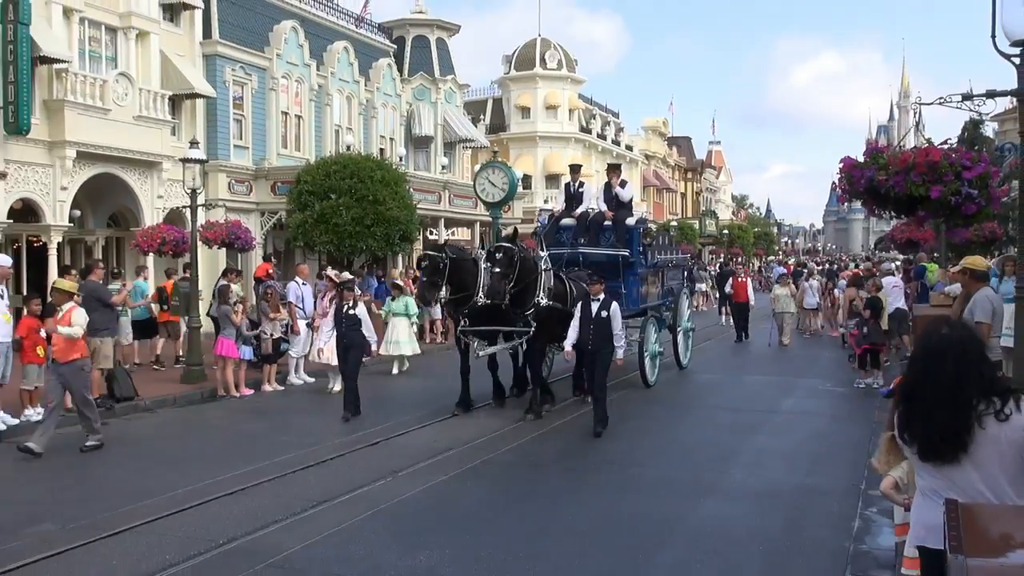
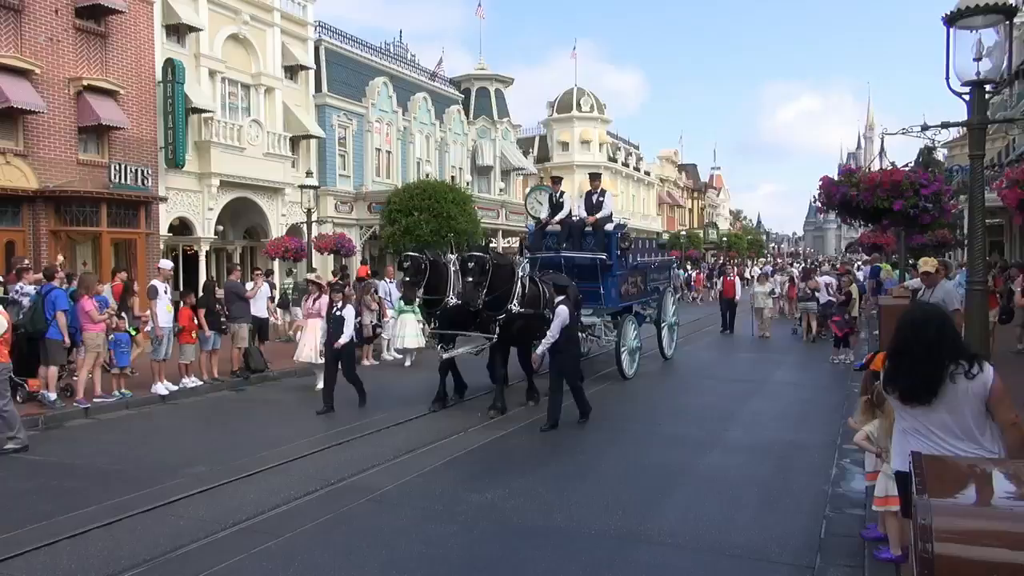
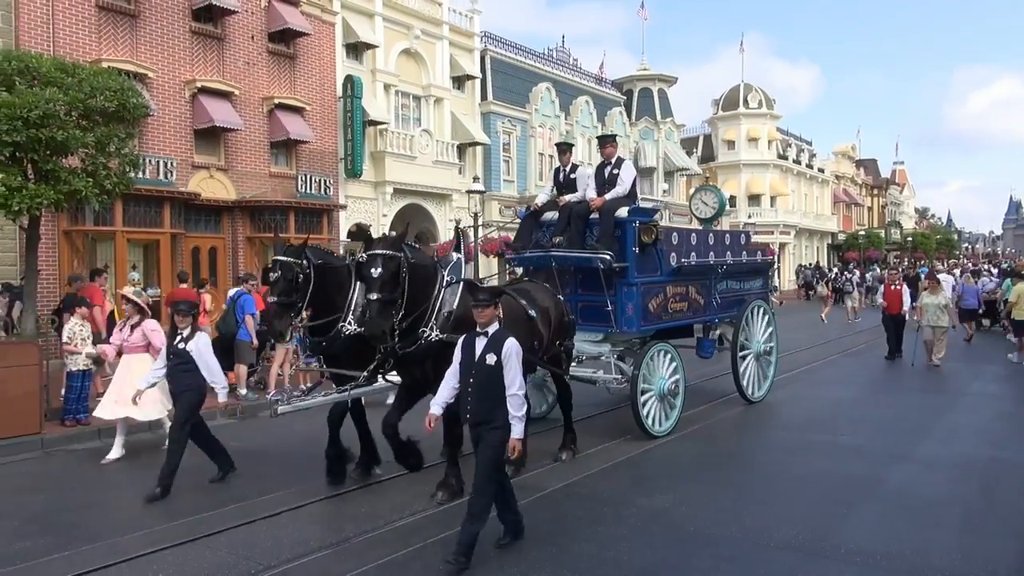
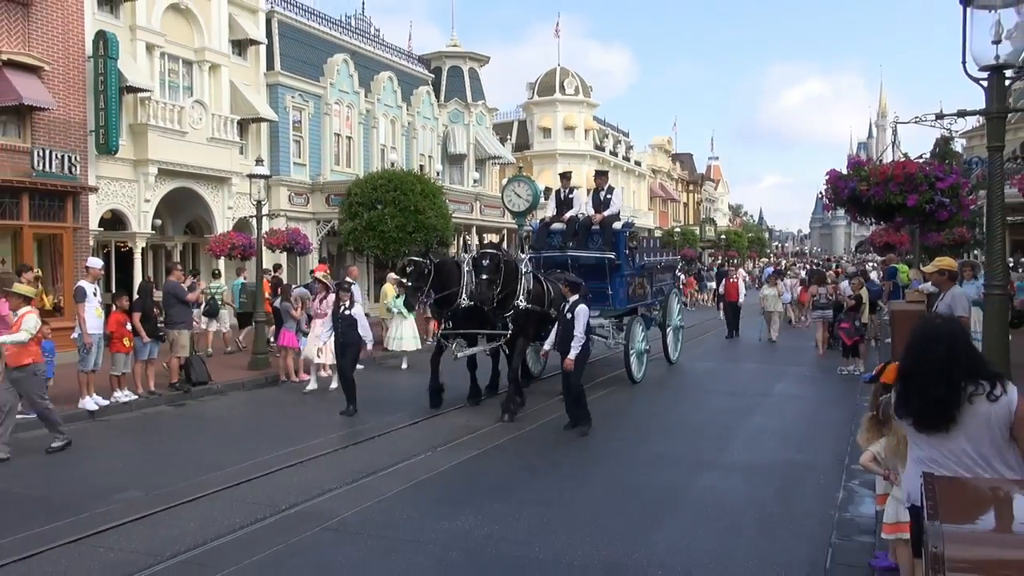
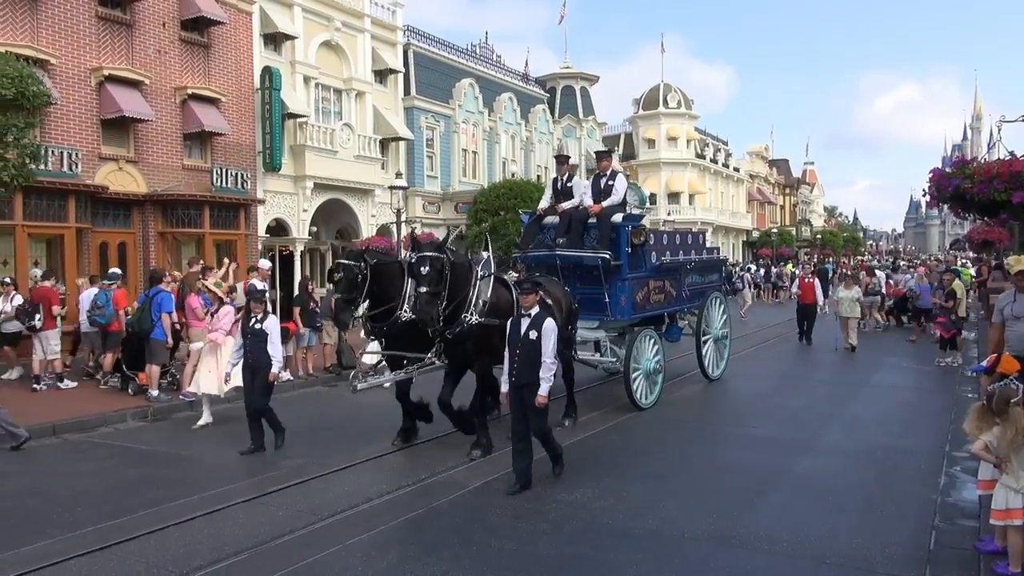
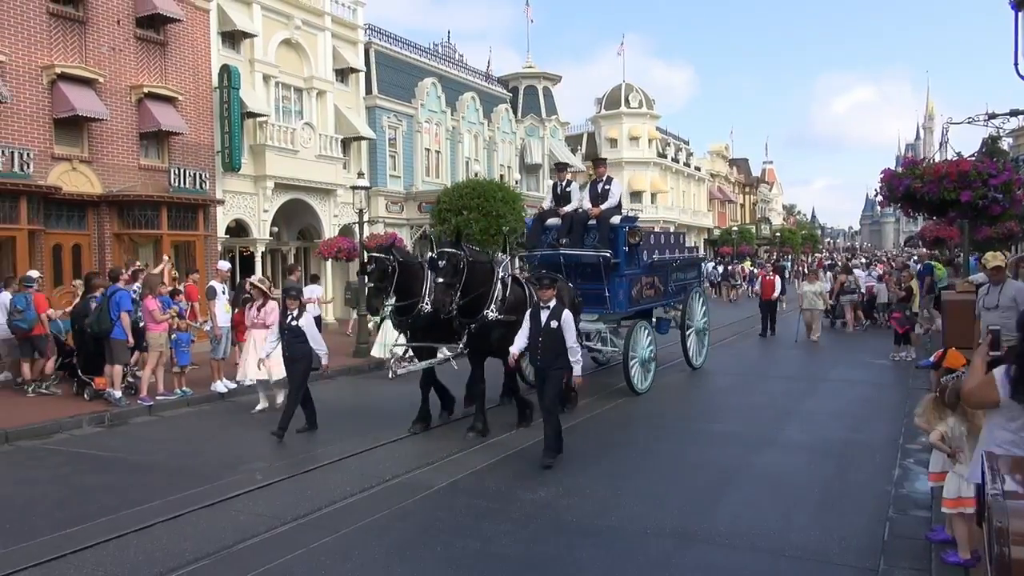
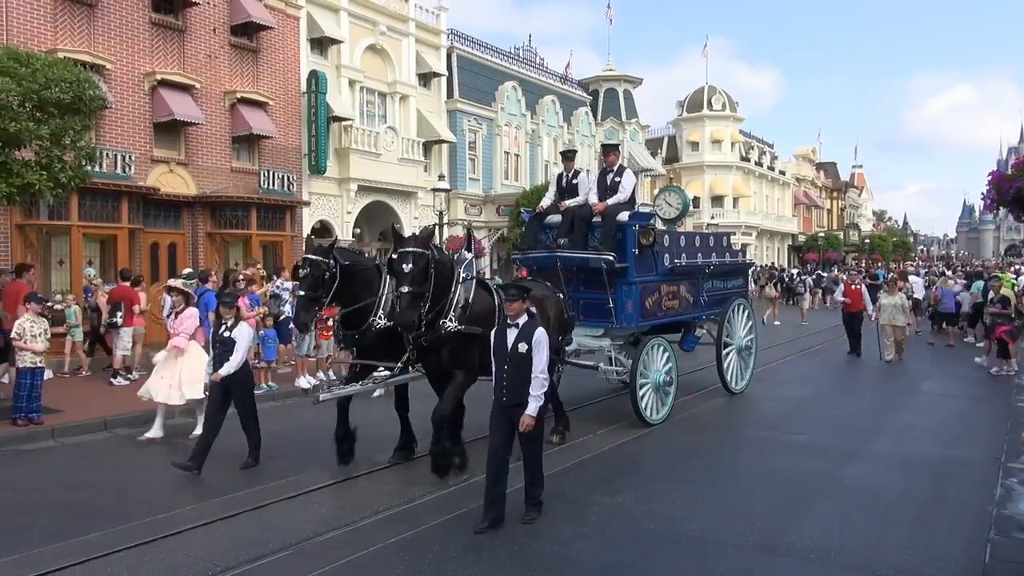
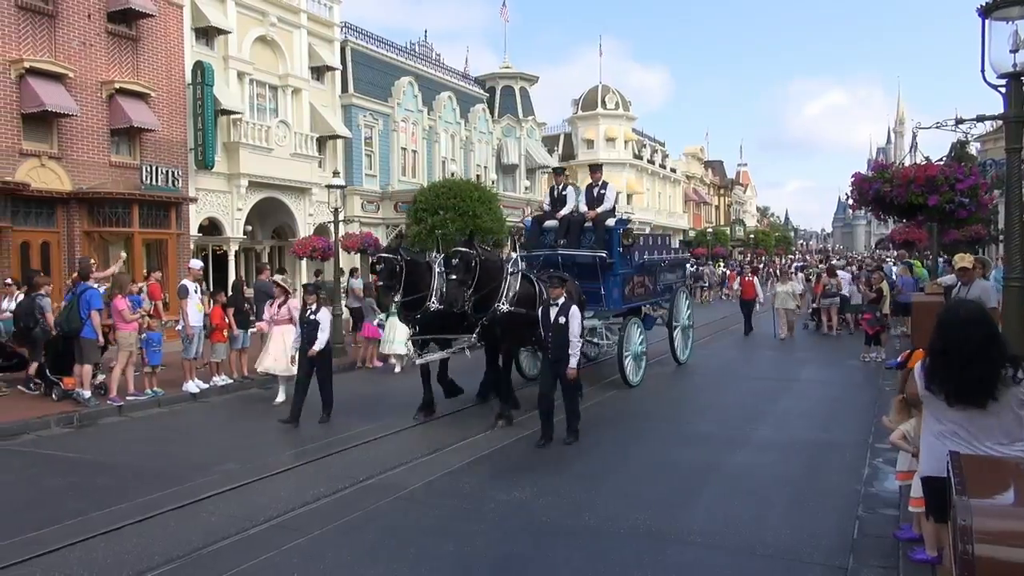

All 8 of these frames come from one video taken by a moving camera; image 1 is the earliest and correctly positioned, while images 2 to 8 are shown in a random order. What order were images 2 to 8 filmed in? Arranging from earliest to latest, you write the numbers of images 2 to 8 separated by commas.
4, 2, 8, 6, 5, 7, 3
